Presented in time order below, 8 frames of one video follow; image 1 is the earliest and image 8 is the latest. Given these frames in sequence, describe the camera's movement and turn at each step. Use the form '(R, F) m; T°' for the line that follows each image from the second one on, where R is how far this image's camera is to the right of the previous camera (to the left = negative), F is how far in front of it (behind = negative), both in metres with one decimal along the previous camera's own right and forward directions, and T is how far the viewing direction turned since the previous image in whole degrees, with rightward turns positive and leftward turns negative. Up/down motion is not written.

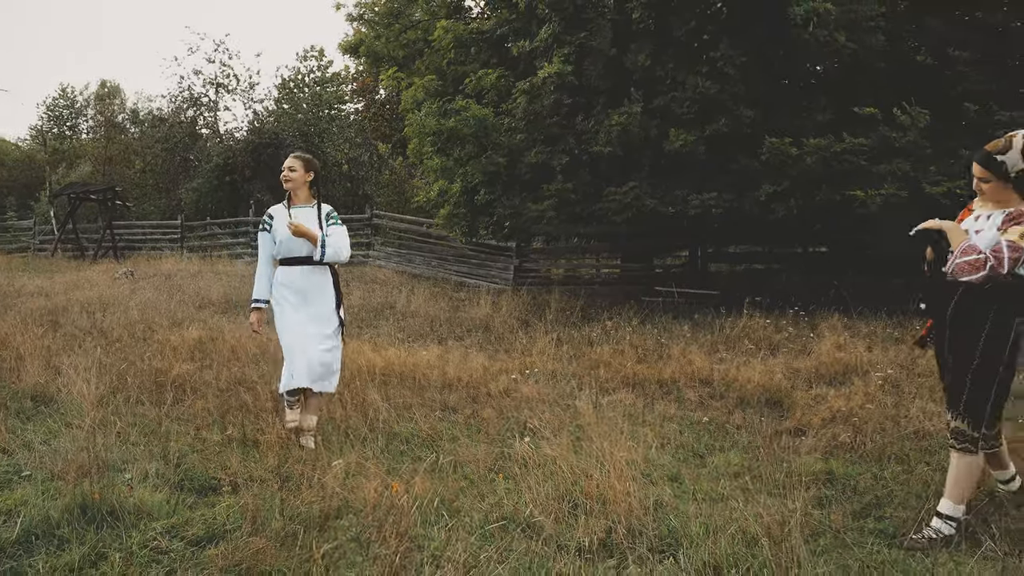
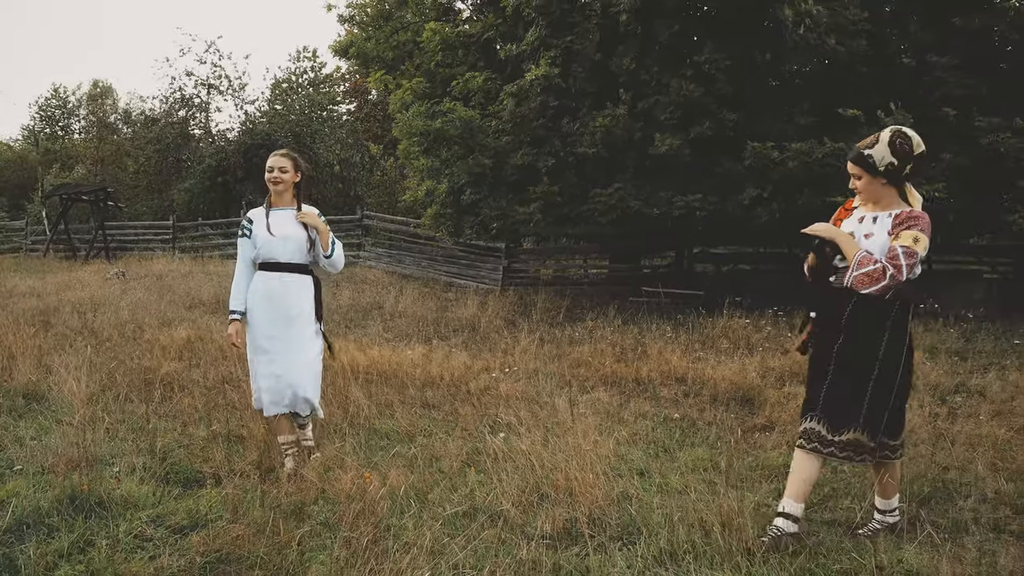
(+0.1, -0.2) m; 0°
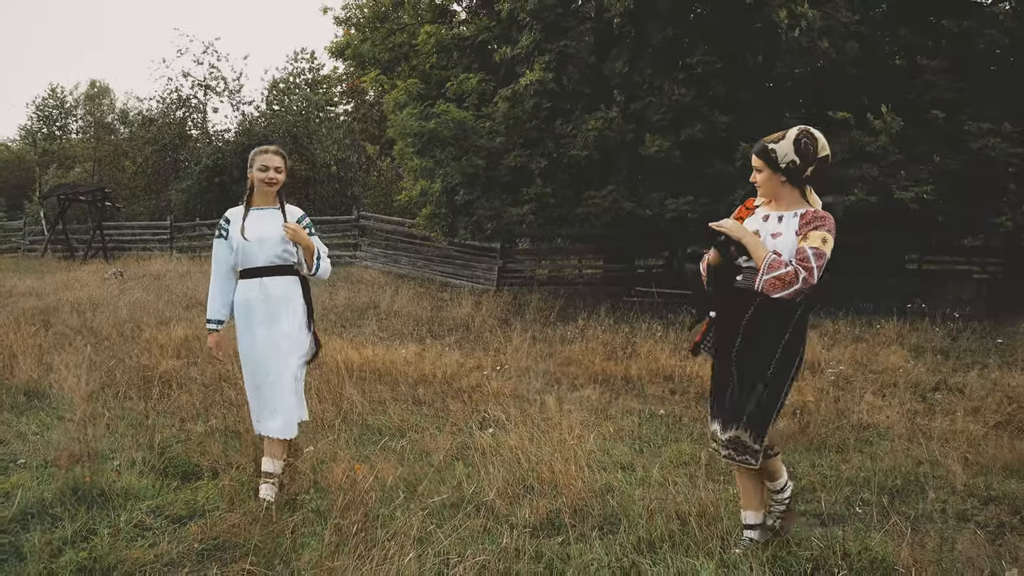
(0.0, -0.1) m; 0°
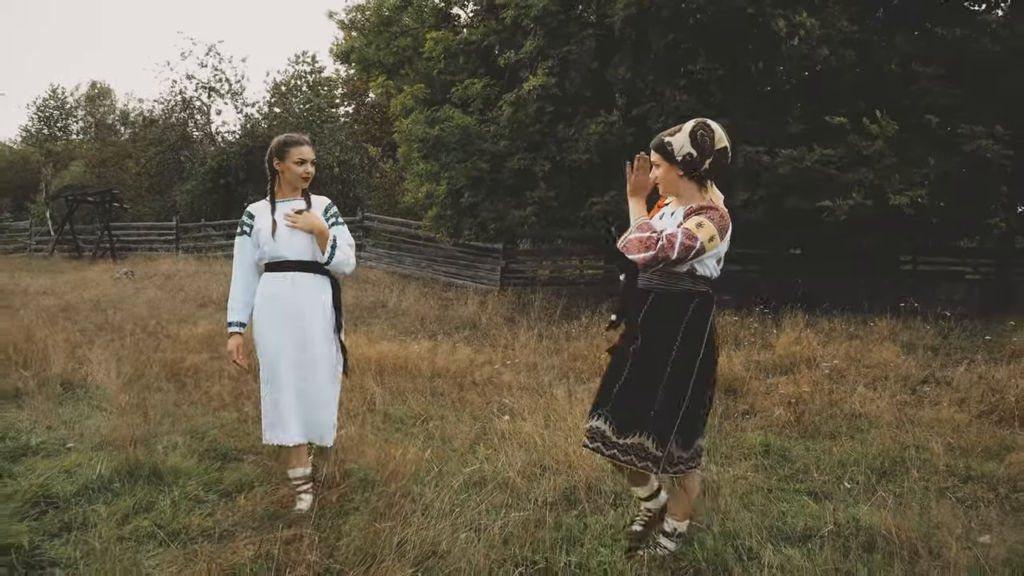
(-0.1, -0.3) m; 0°
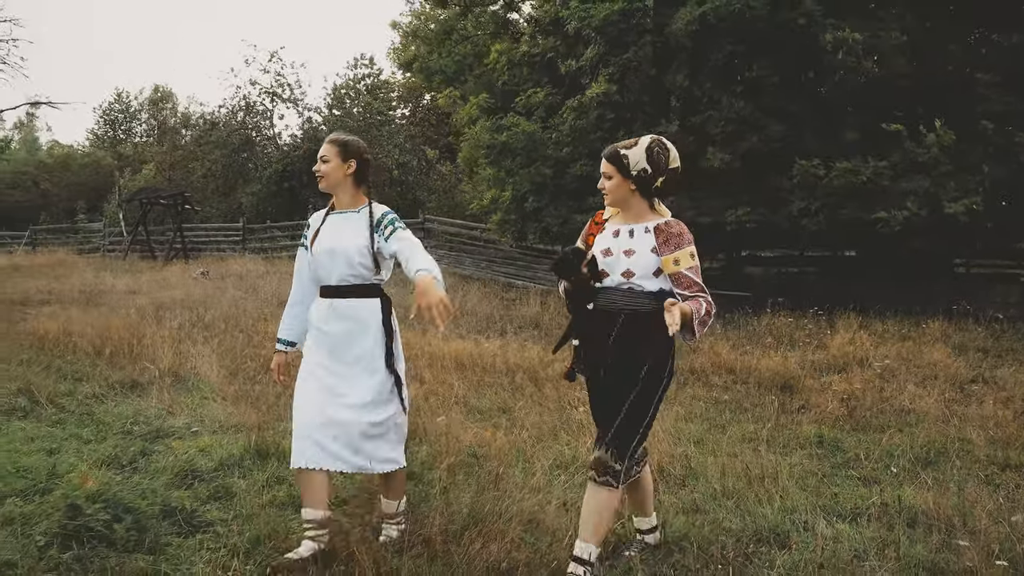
(-0.1, -0.5) m; -3°
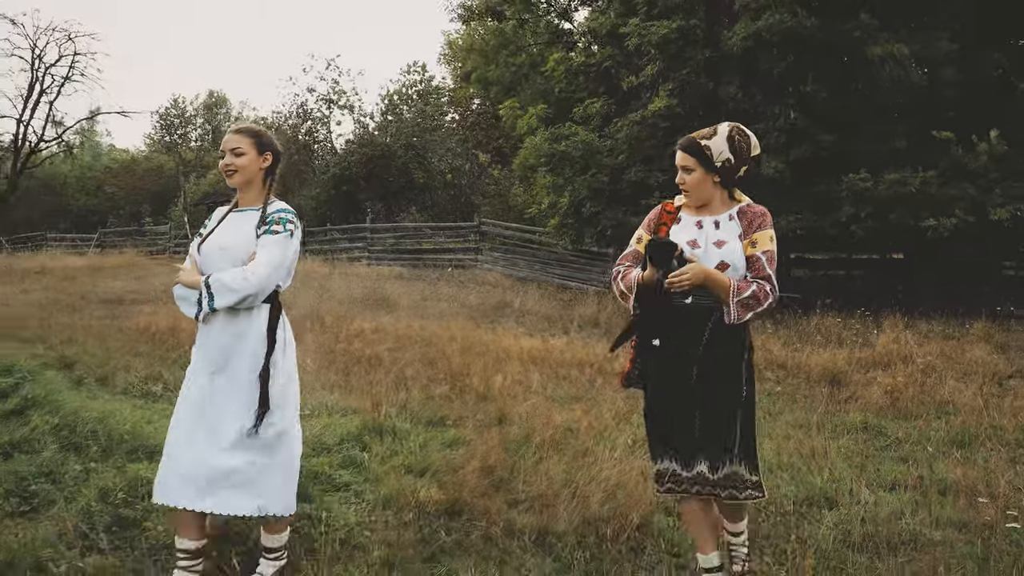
(-0.2, -0.6) m; -3°
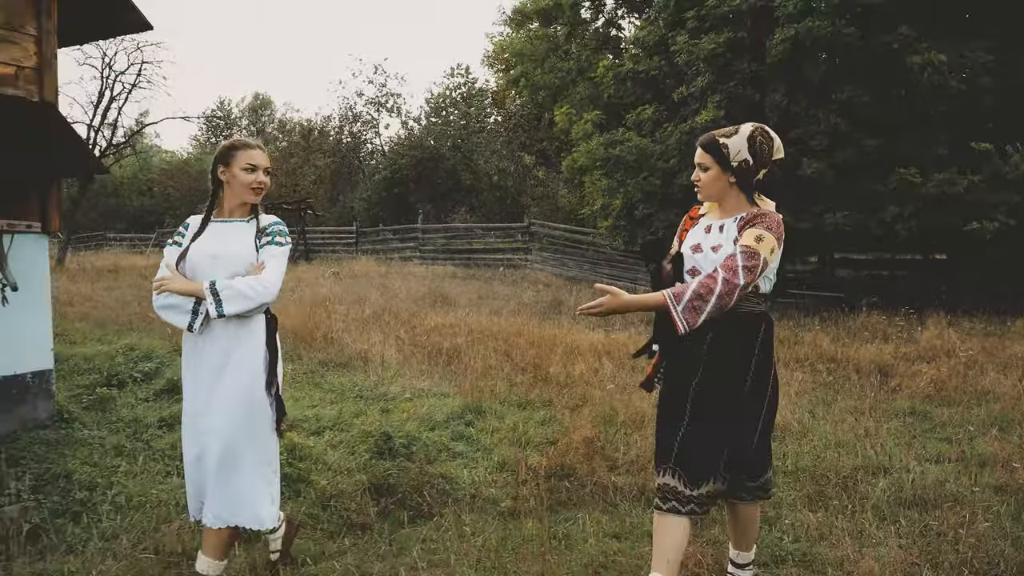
(-0.3, -0.6) m; -2°
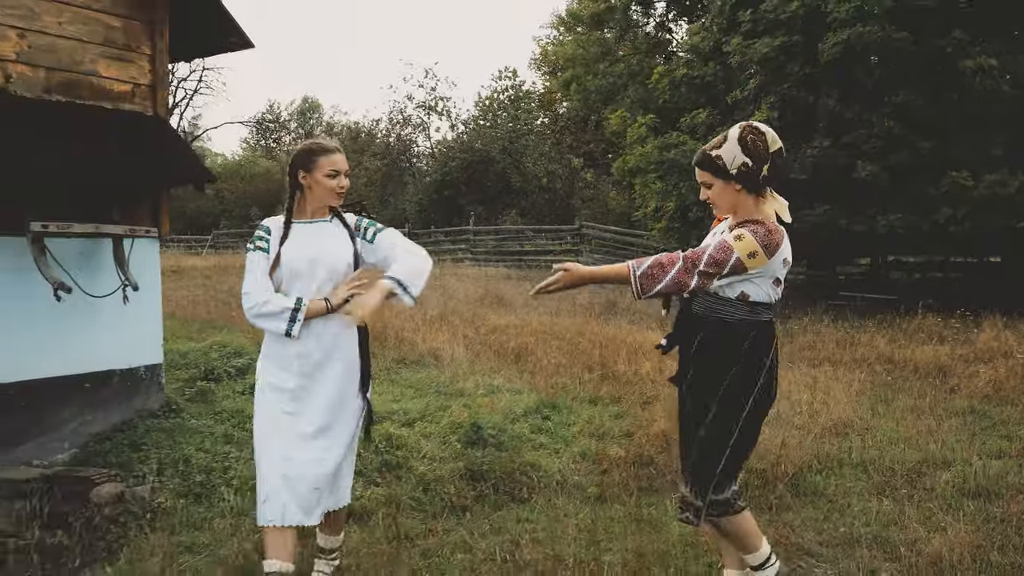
(-0.2, -0.3) m; -2°
